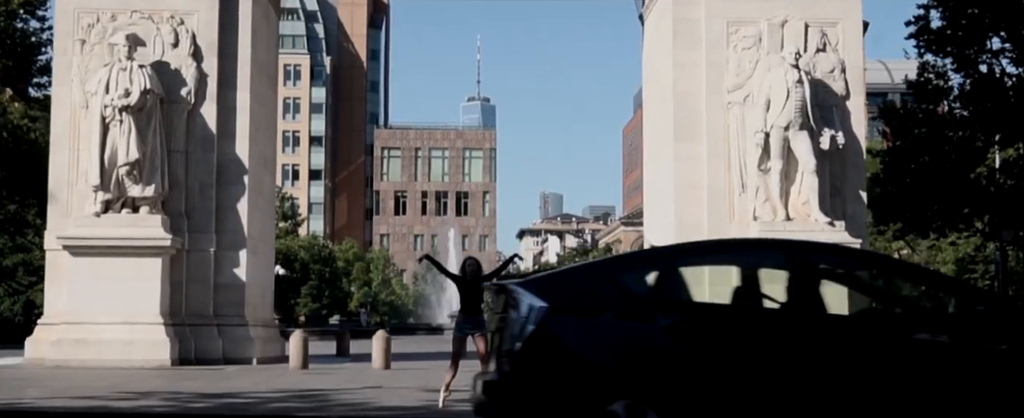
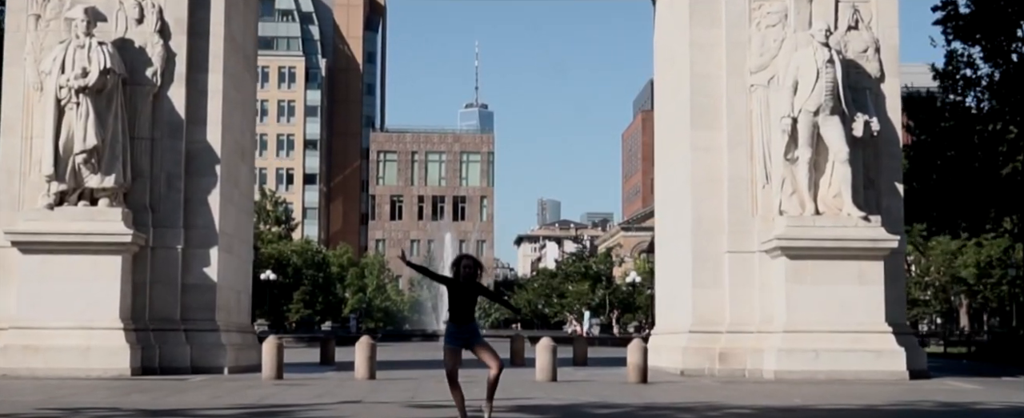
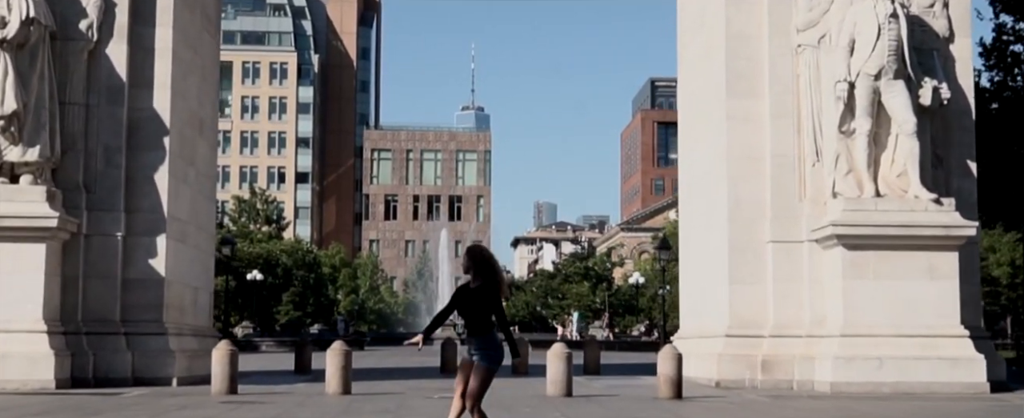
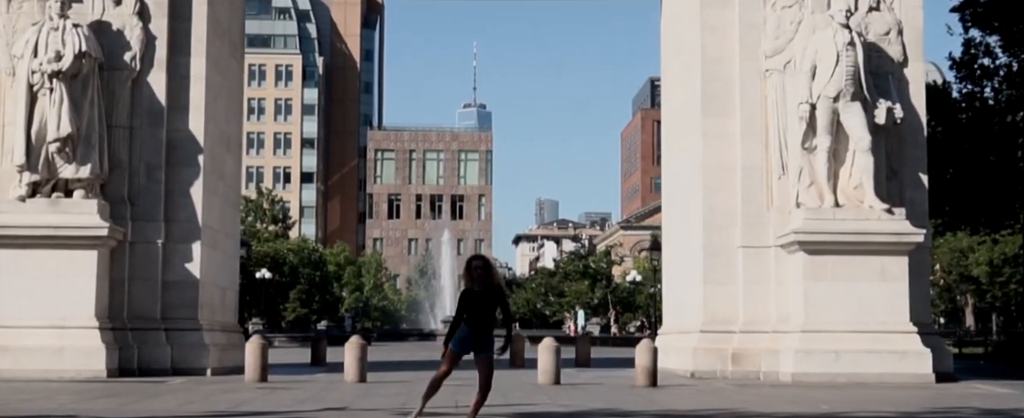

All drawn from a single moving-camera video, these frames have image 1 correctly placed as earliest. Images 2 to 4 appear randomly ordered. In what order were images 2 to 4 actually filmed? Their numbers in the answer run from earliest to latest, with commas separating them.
2, 4, 3
